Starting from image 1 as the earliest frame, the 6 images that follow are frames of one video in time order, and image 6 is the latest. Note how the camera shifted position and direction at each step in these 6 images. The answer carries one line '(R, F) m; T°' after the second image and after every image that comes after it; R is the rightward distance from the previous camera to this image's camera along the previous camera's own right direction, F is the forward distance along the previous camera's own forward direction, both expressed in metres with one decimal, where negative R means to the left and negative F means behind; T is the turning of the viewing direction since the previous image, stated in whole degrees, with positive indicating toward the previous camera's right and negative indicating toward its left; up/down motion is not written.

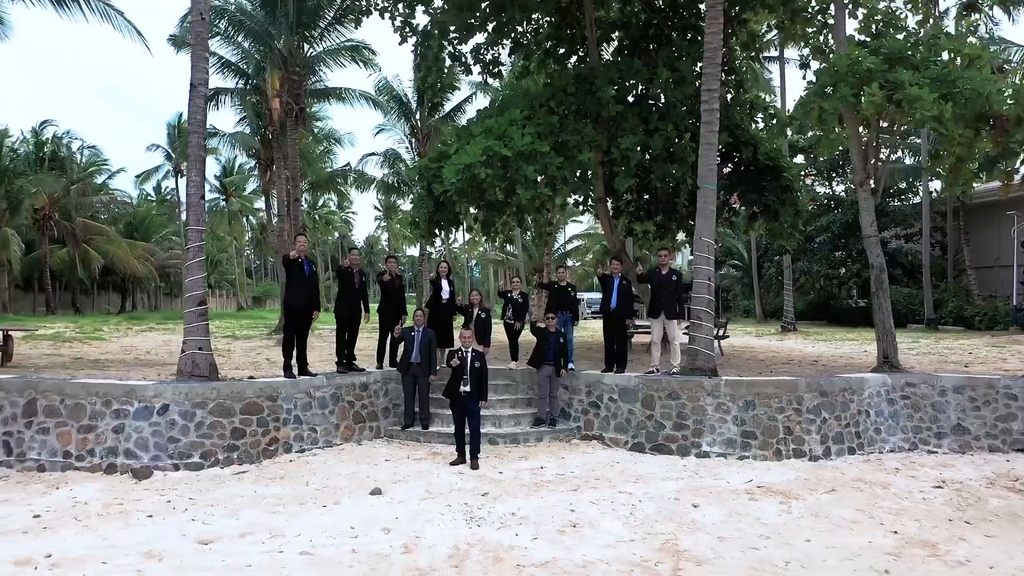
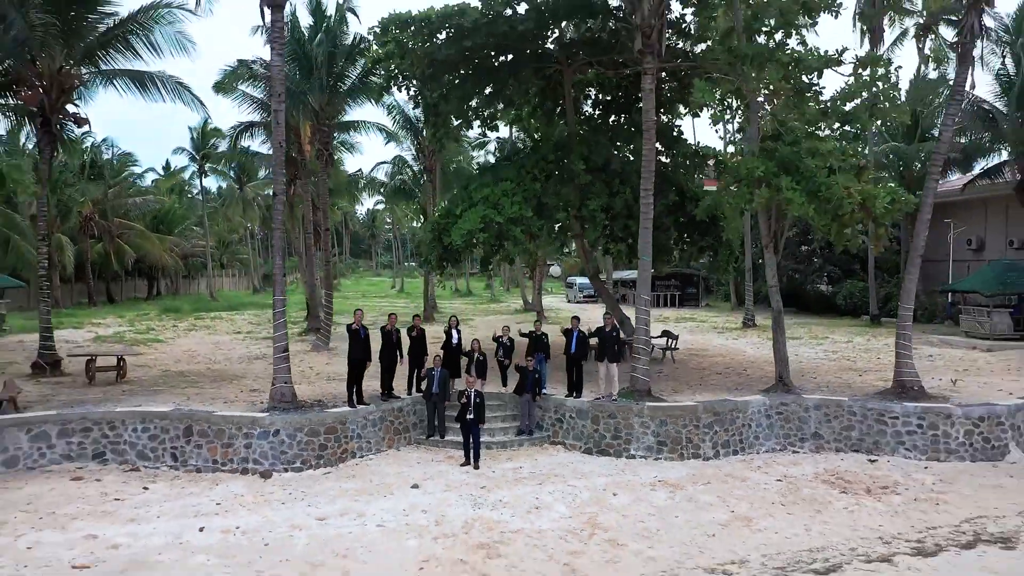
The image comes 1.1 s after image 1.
(+0.1, -2.8) m; 0°
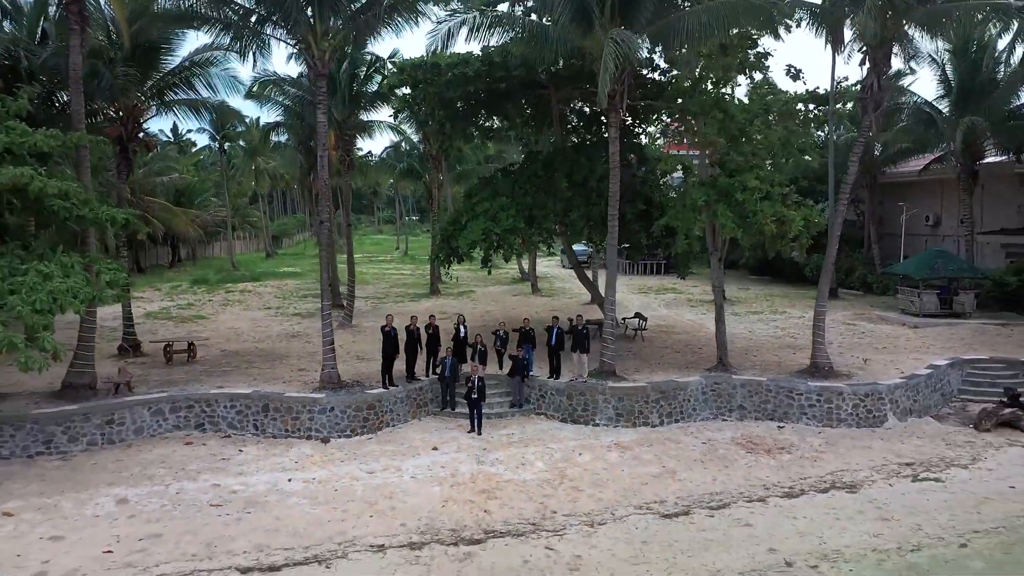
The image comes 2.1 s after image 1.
(+0.1, -2.8) m; 0°
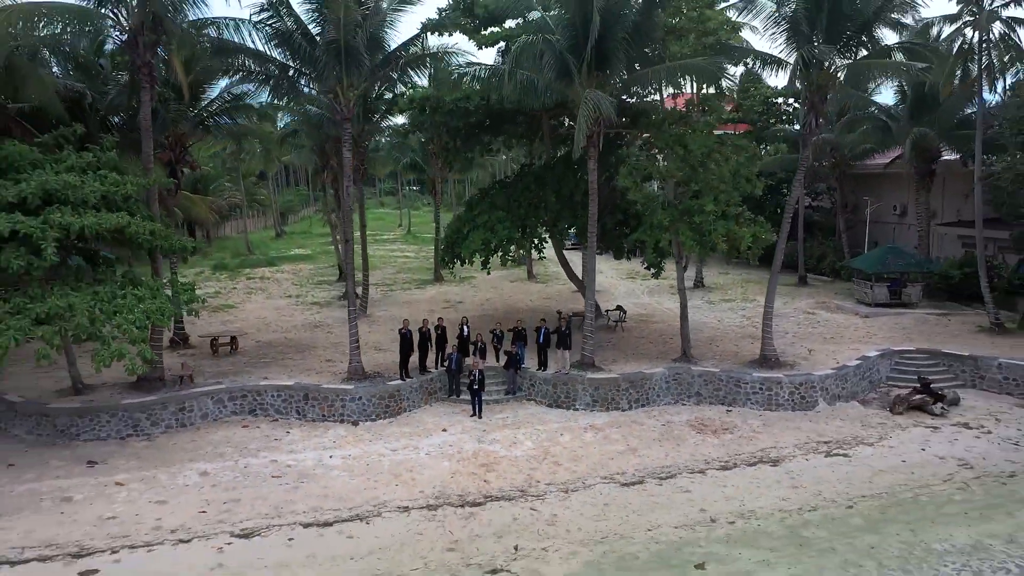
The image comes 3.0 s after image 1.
(+0.1, -2.4) m; 0°
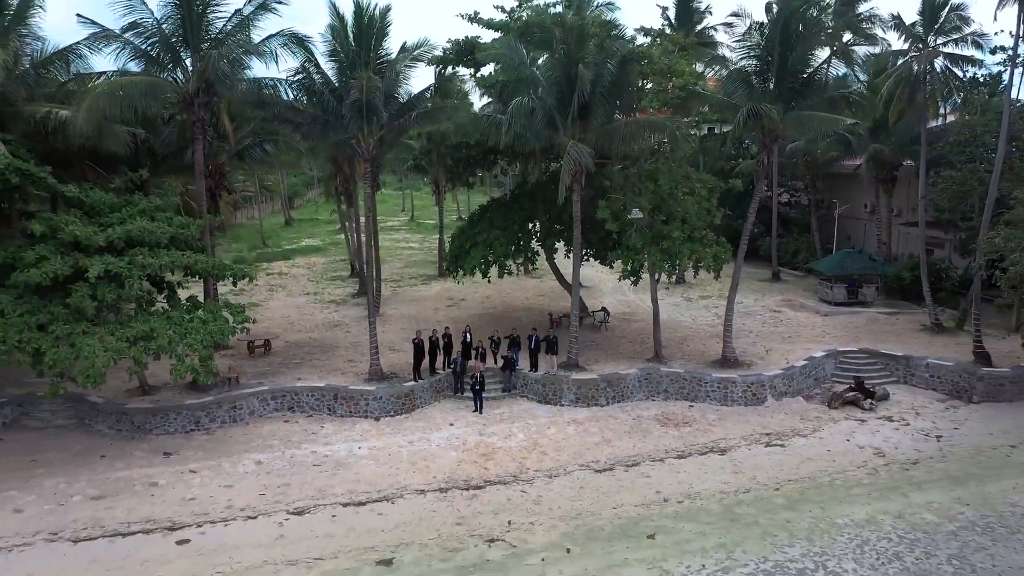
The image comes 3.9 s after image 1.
(+0.1, -2.6) m; 0°
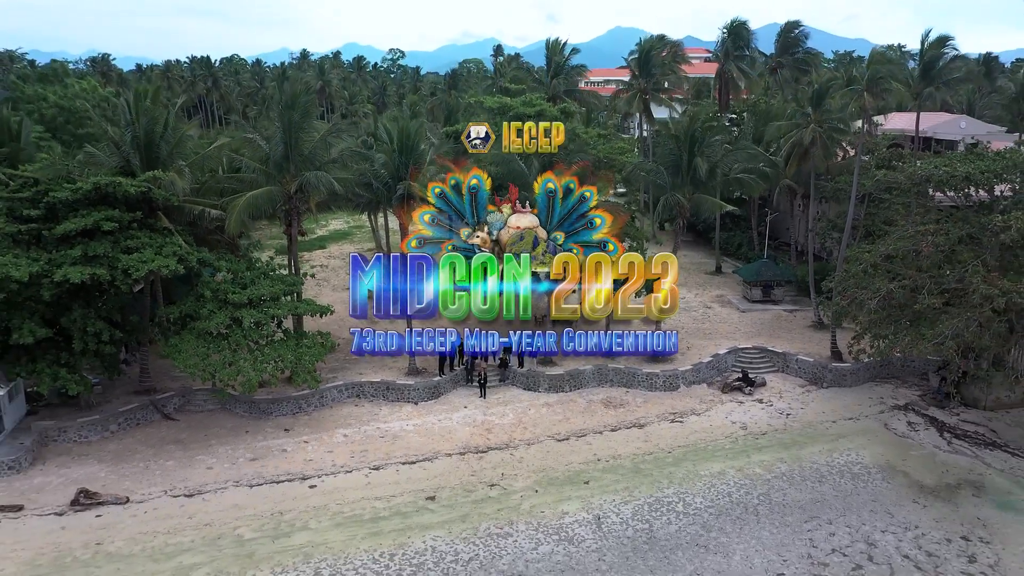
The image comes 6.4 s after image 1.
(+0.2, -7.8) m; 0°
